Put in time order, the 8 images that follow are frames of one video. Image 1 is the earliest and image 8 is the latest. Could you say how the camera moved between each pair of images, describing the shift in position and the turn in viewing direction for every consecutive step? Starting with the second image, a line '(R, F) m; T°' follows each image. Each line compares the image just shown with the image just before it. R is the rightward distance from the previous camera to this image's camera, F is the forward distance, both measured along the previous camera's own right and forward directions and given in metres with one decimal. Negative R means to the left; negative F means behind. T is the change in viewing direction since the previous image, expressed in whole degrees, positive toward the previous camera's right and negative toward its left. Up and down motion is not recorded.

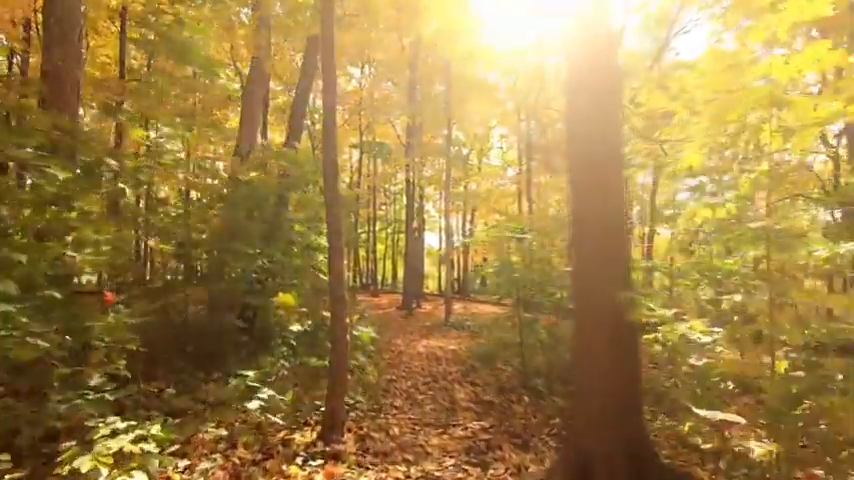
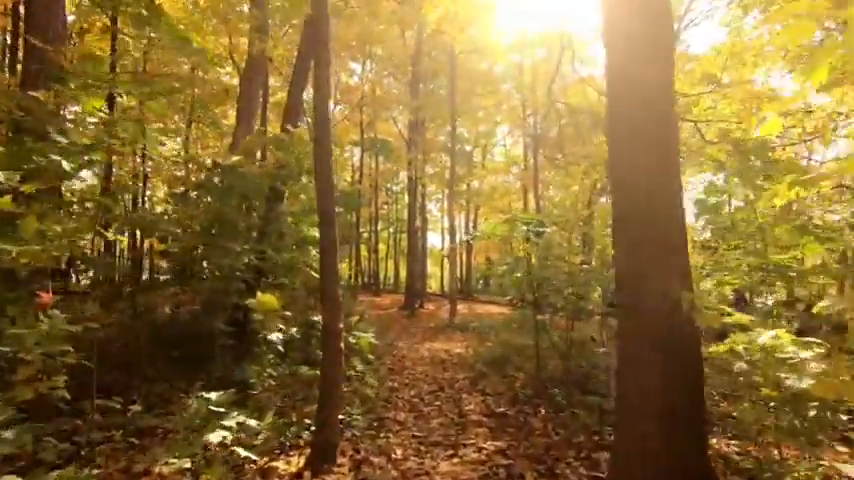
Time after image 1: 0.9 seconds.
(-0.1, +0.7) m; 0°
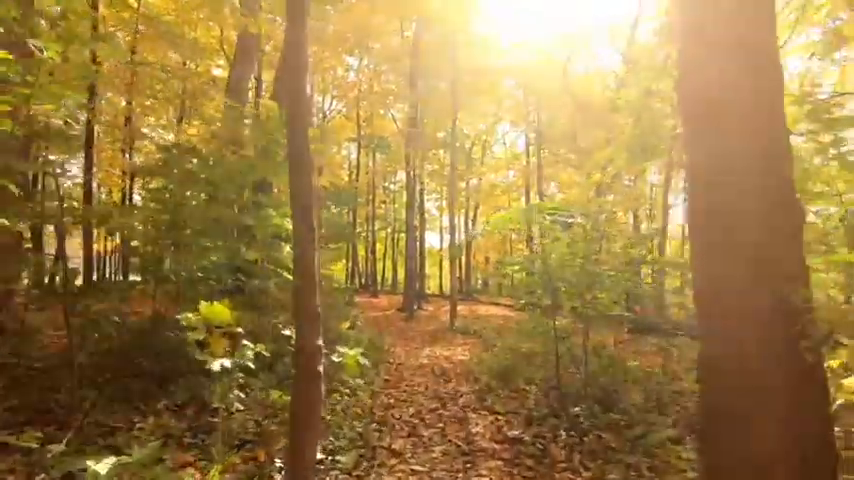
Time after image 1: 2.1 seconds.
(0.0, +0.9) m; 0°
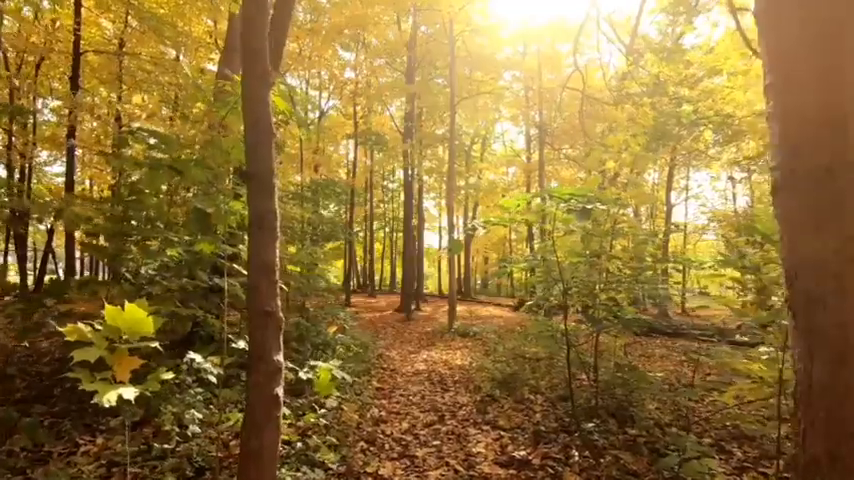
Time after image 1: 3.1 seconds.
(+0.1, +0.7) m; 0°
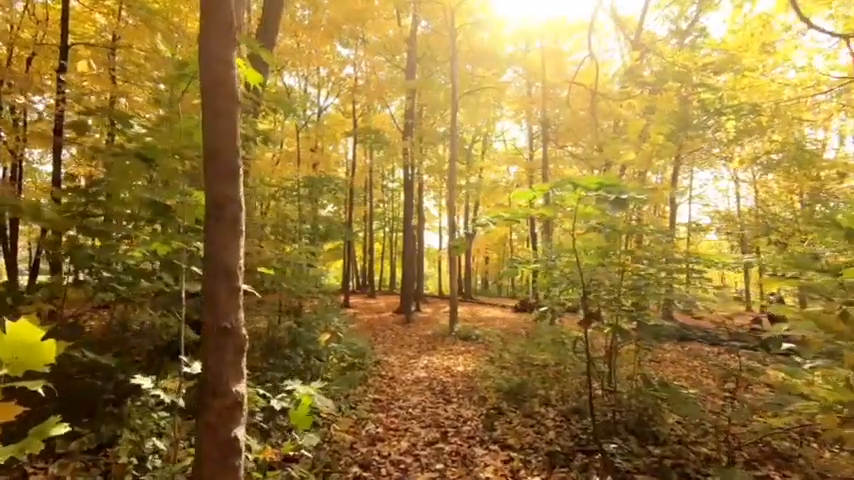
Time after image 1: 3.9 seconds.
(0.0, +0.6) m; 0°
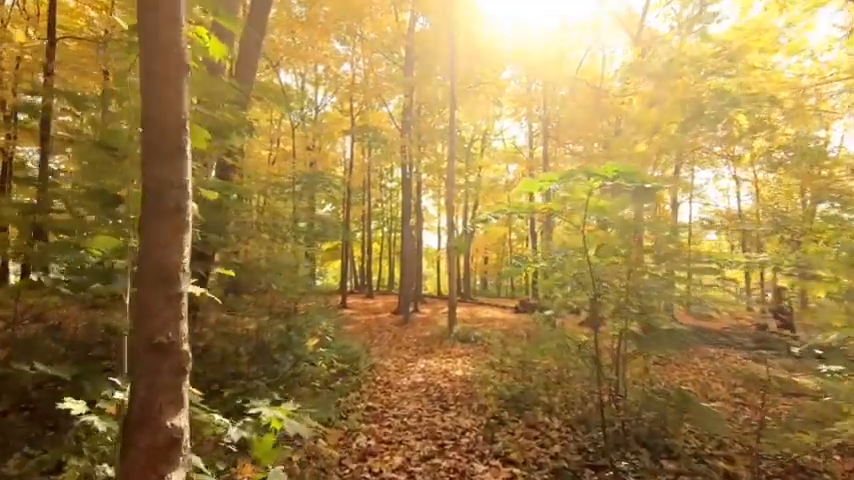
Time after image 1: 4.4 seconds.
(0.0, +0.4) m; 0°
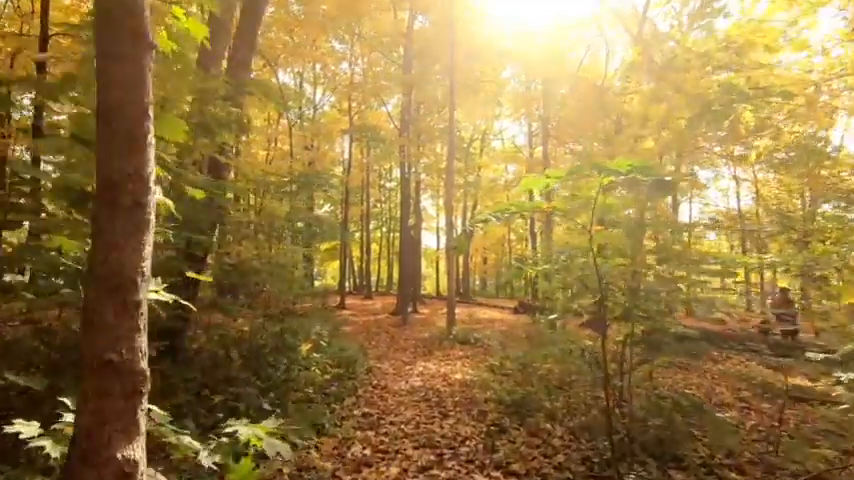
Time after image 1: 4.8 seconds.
(0.0, +0.2) m; 0°
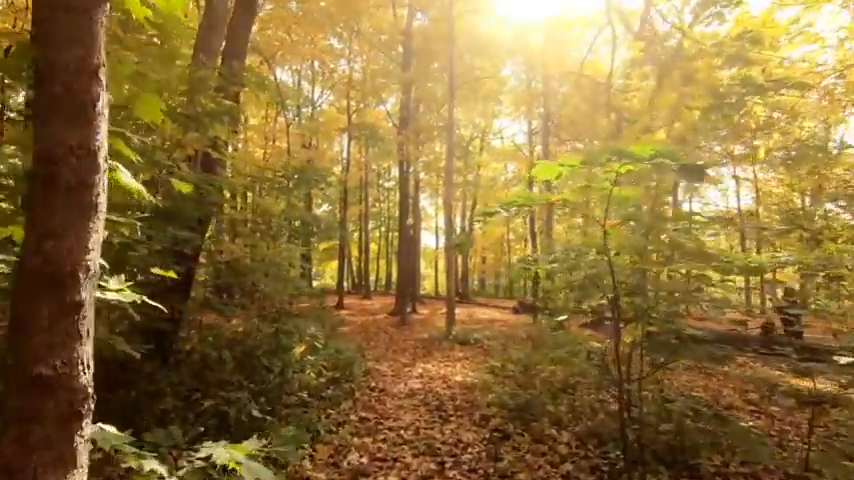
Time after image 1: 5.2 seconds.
(0.0, +0.3) m; 0°
